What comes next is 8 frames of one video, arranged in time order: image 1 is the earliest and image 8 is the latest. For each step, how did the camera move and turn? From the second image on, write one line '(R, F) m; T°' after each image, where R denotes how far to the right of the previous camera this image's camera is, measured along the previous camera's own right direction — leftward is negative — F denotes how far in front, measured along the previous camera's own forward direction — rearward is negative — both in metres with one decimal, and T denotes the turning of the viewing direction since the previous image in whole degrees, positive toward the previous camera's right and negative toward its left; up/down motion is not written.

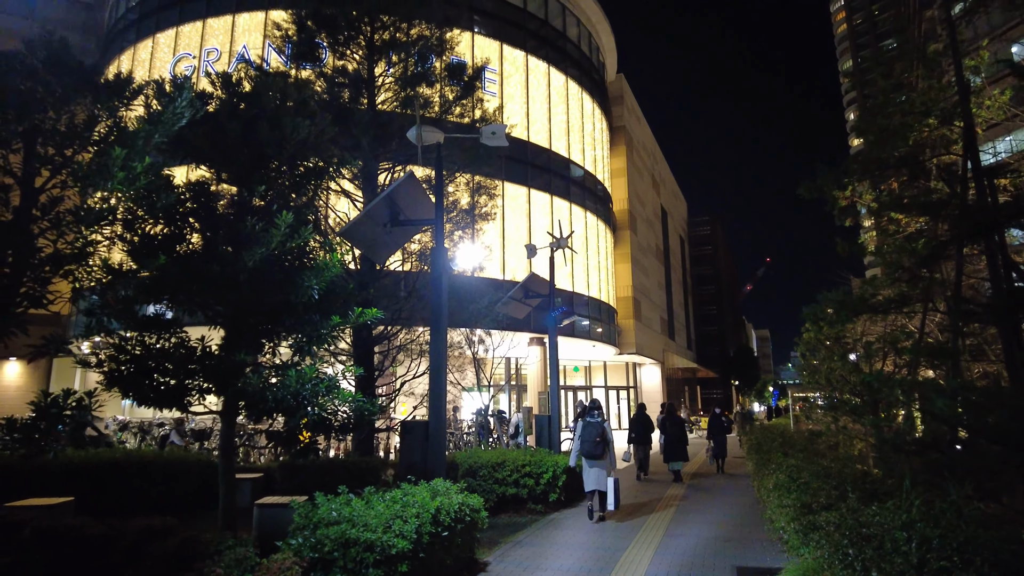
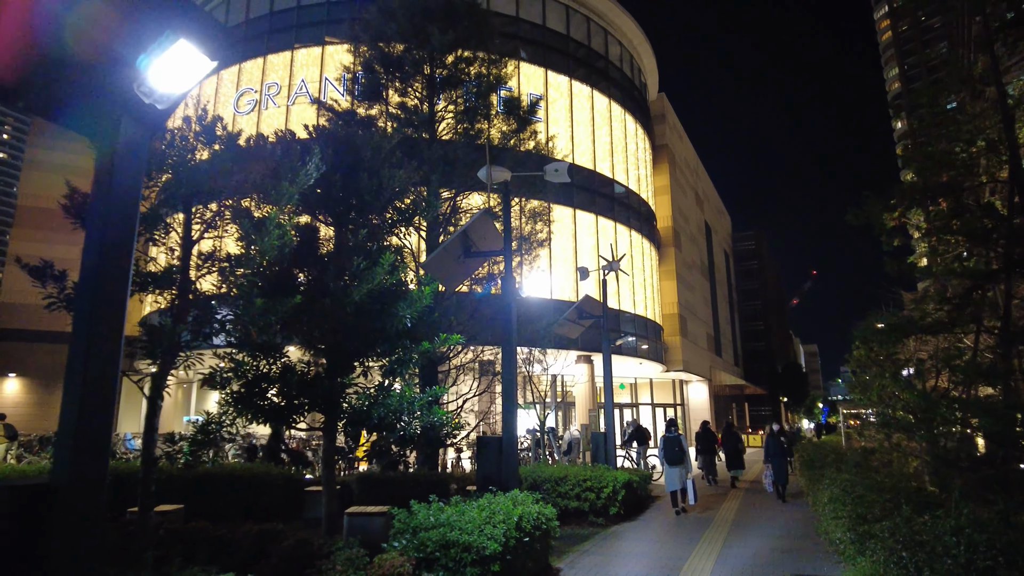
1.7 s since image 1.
(-0.3, -0.7) m; -3°
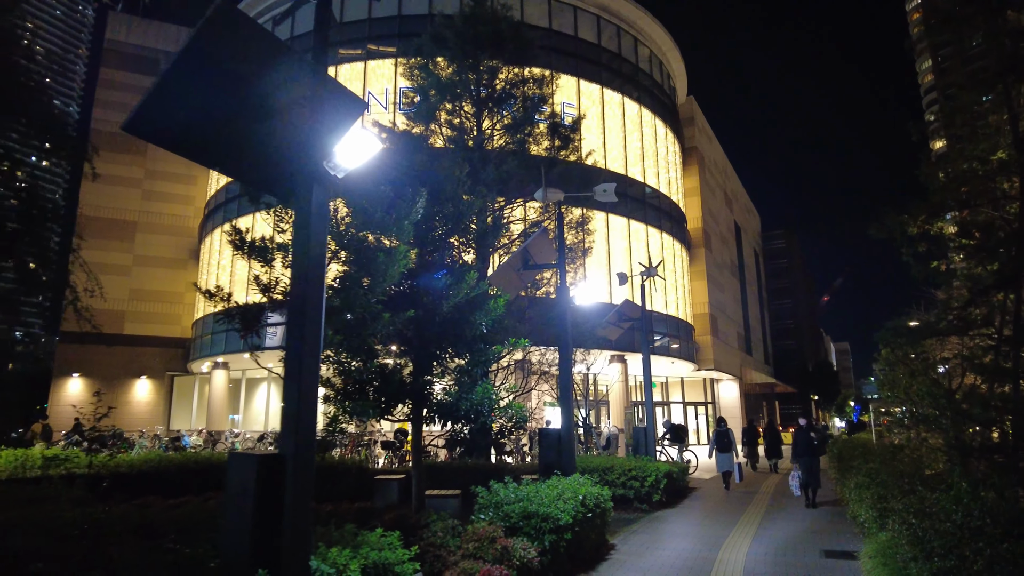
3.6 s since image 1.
(-0.5, -1.2) m; -2°
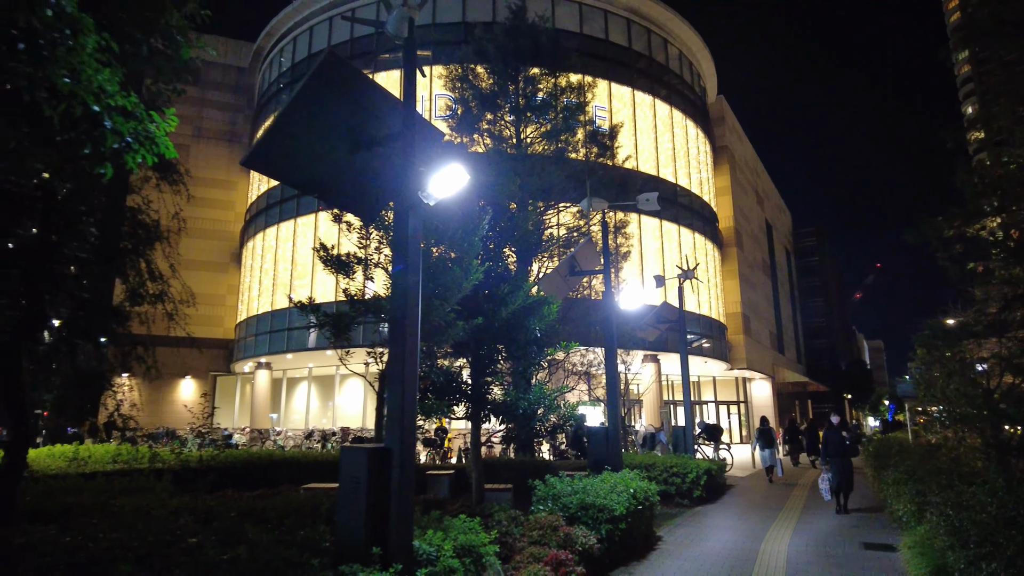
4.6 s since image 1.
(-0.4, -0.6) m; -2°
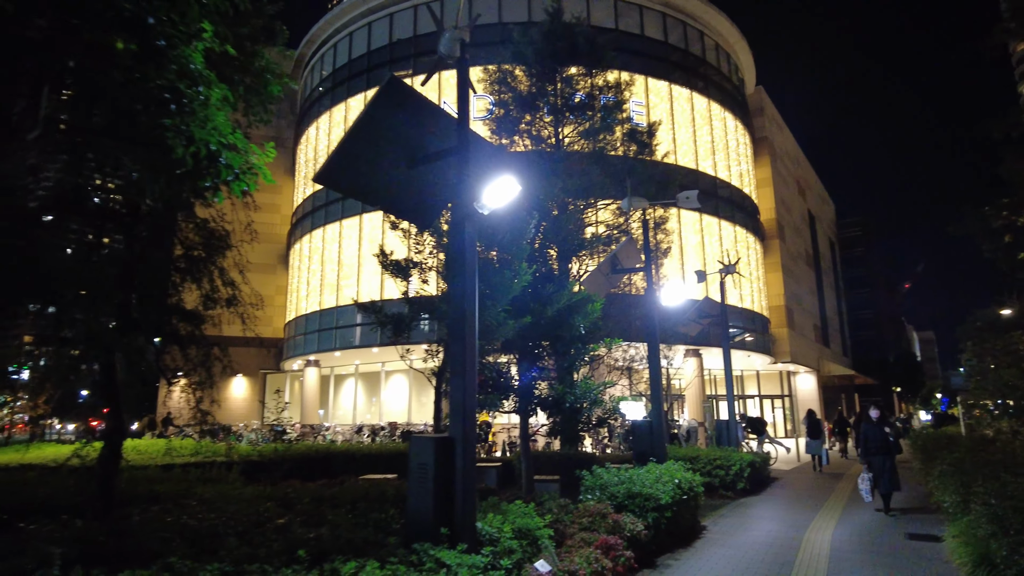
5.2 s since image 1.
(-0.1, -0.4) m; -3°
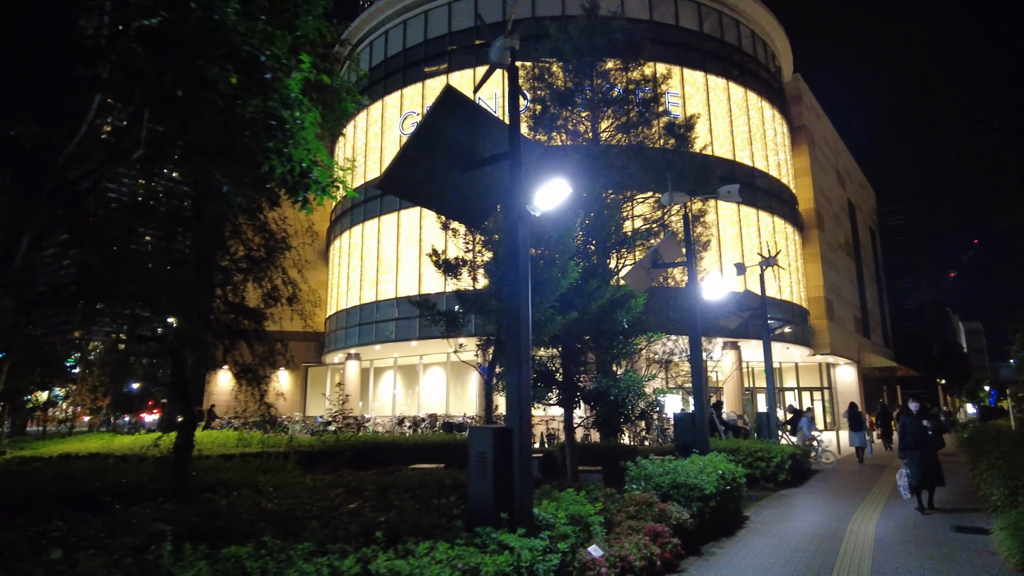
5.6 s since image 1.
(-0.2, -0.3) m; -3°
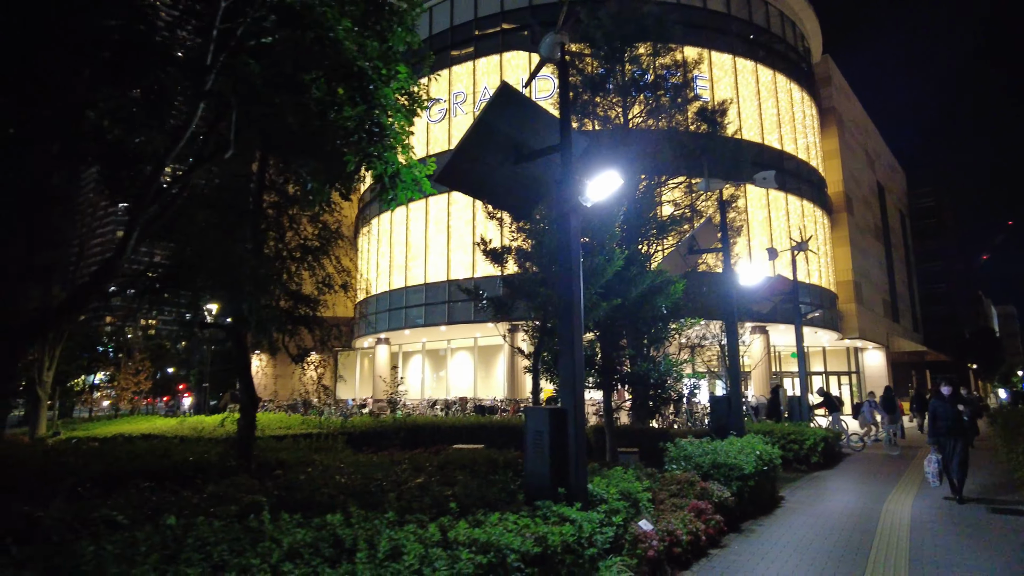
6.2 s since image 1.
(-0.3, -0.3) m; -2°
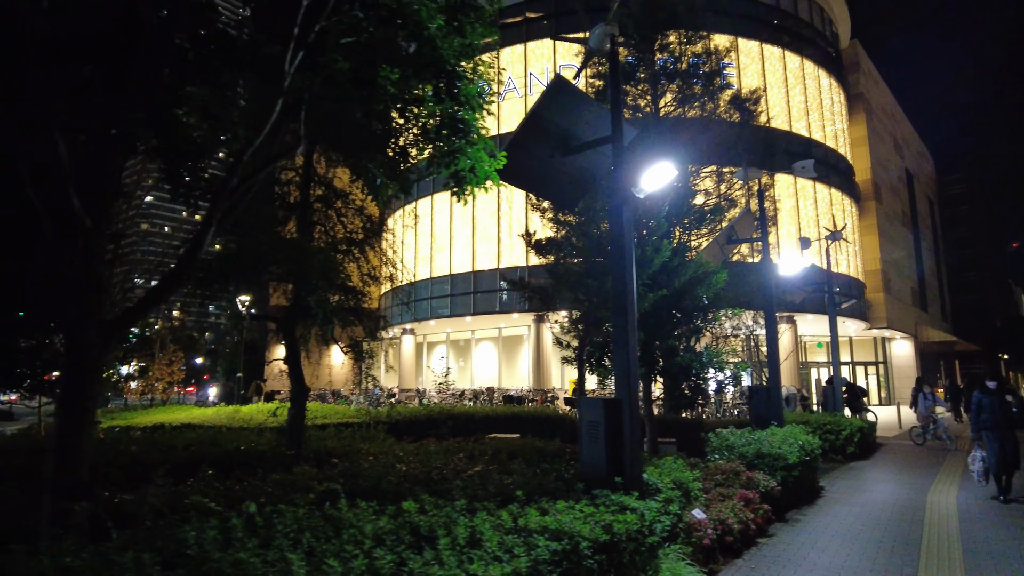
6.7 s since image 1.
(-0.3, -0.1) m; -2°
